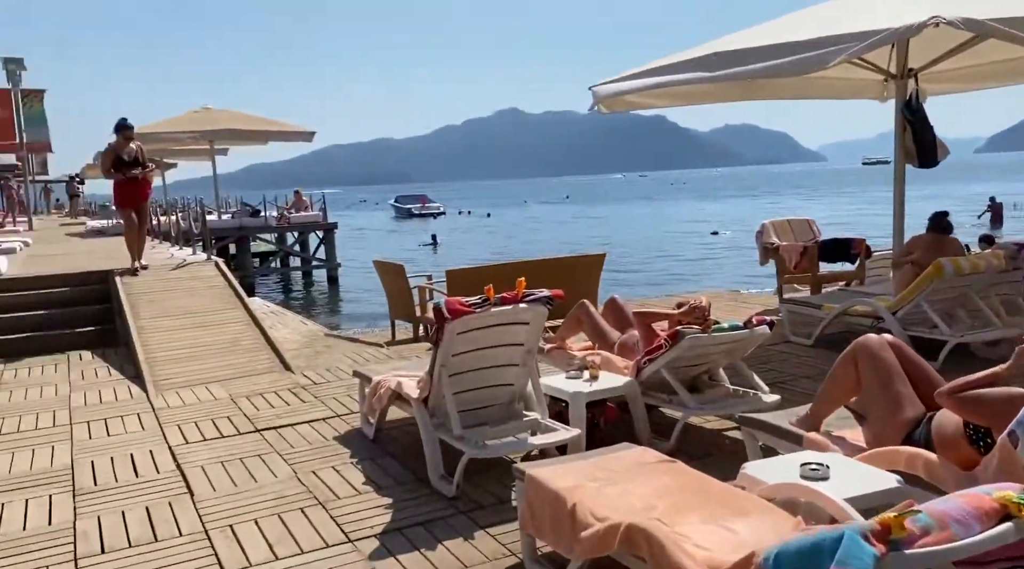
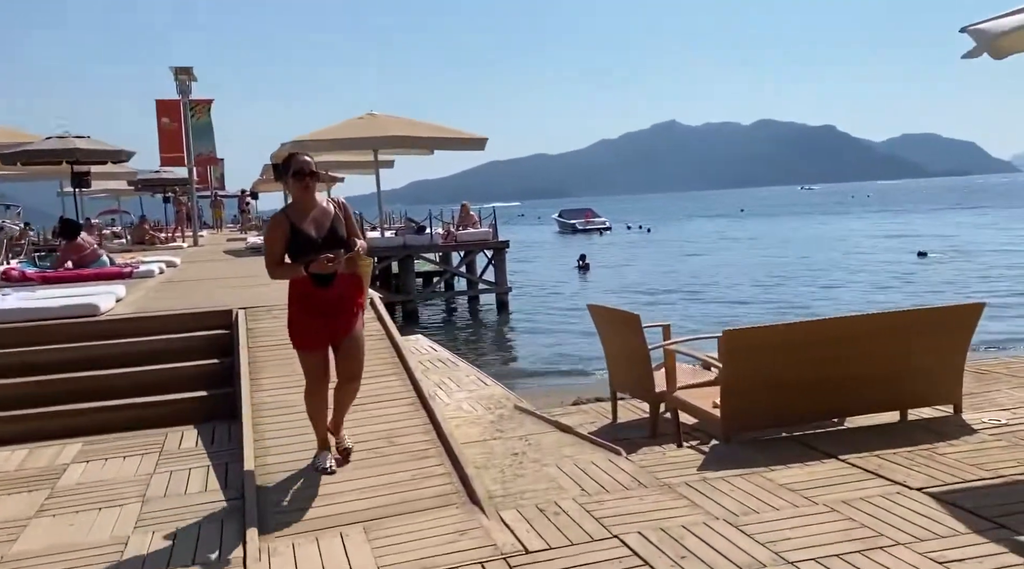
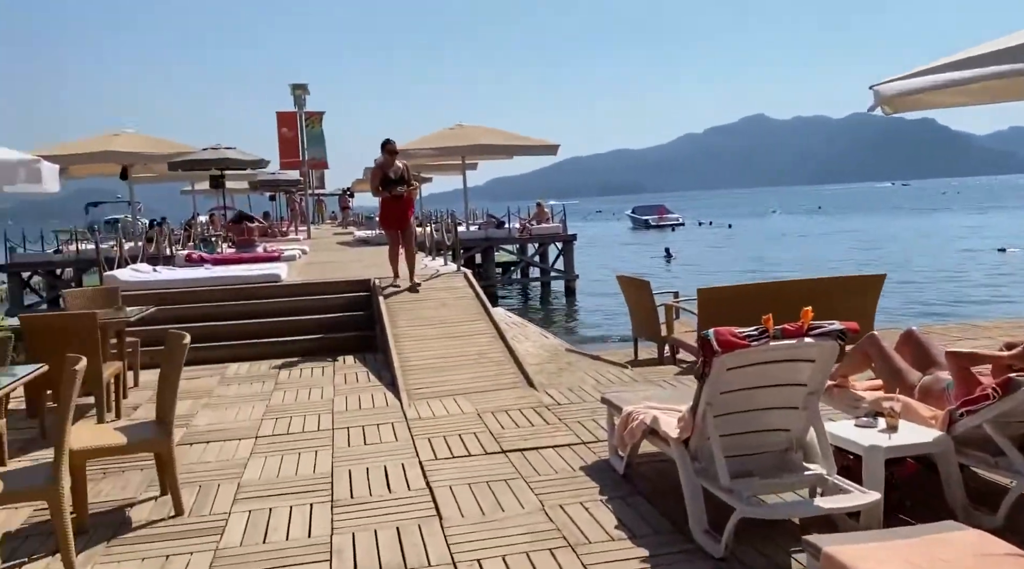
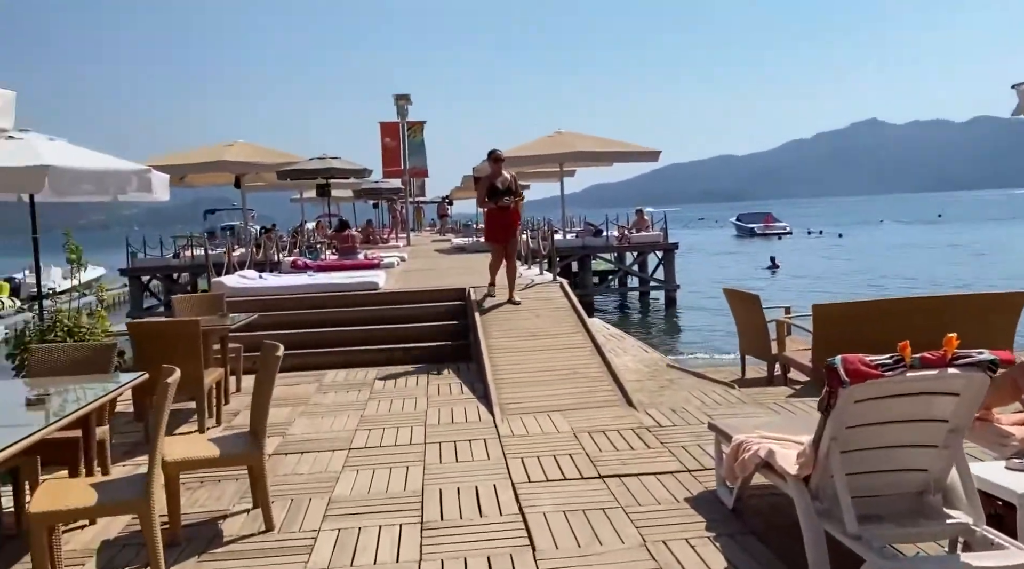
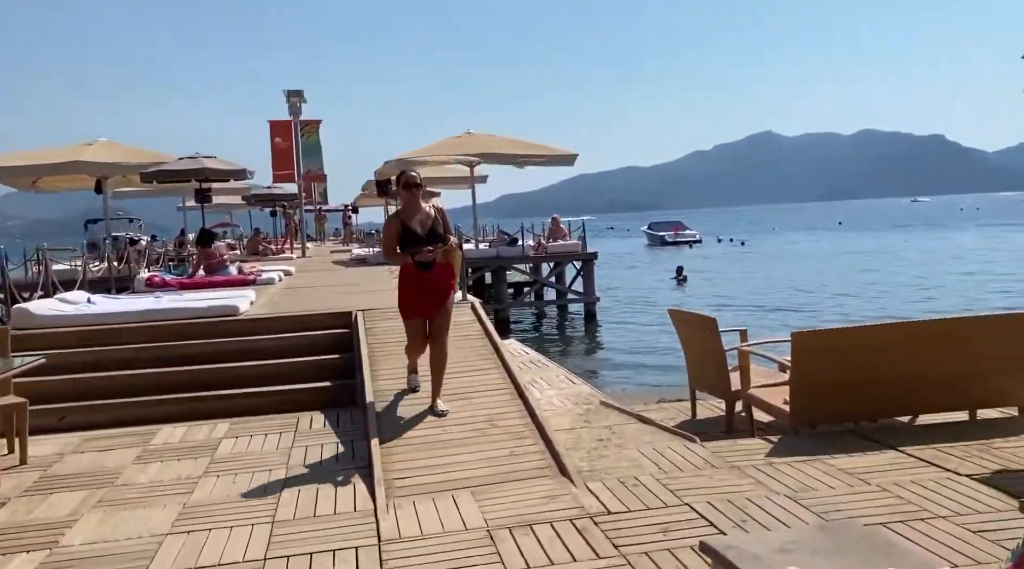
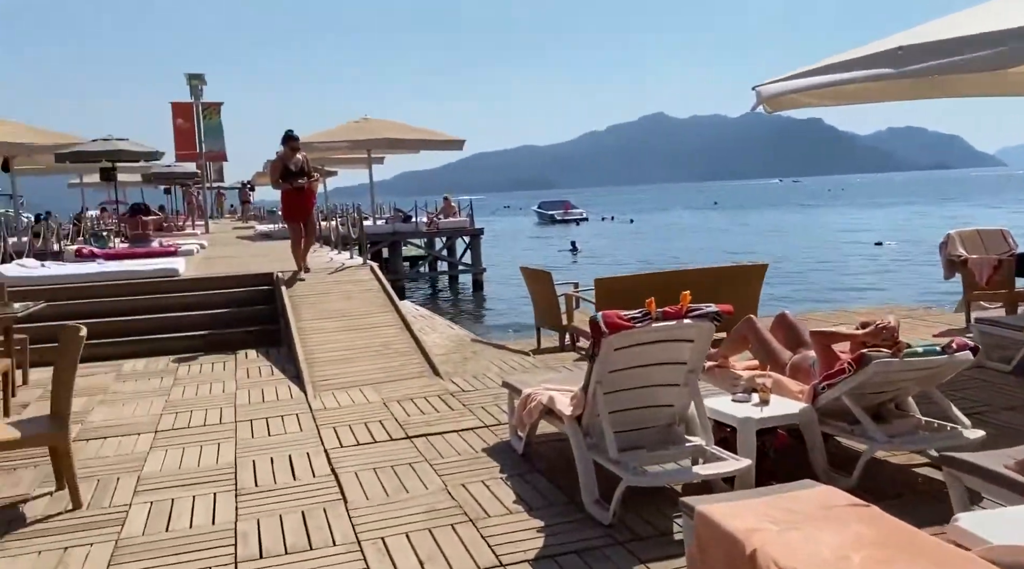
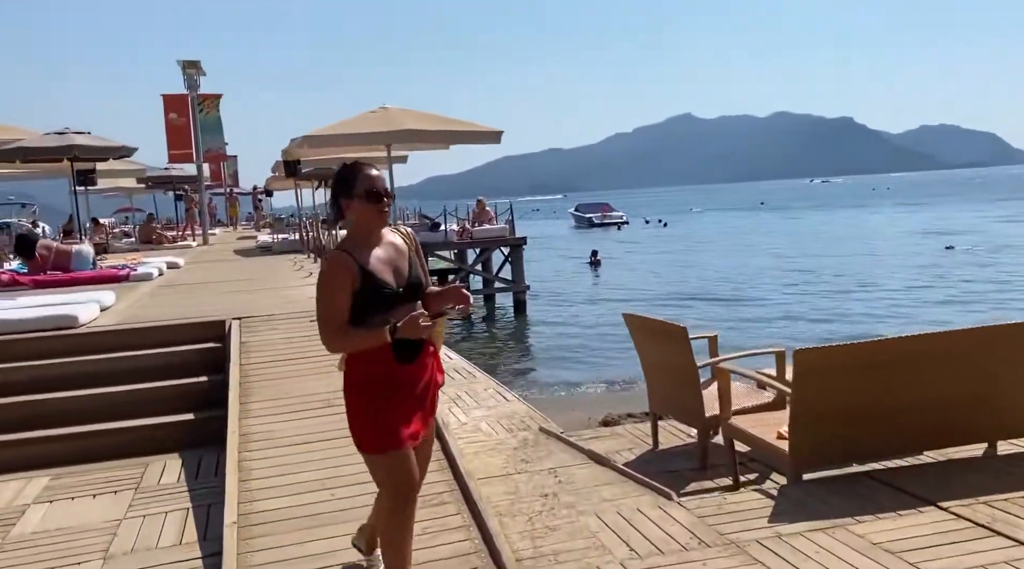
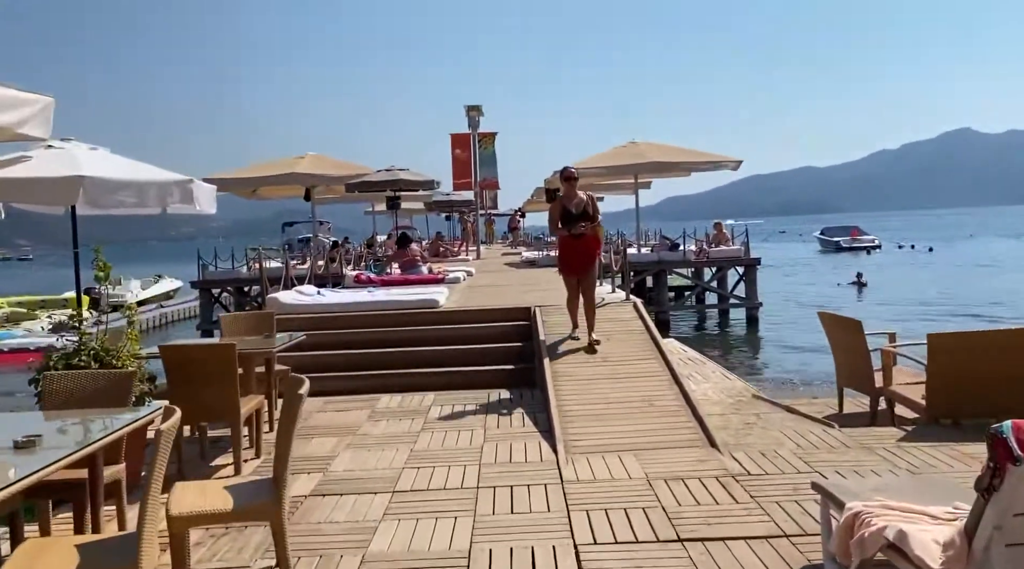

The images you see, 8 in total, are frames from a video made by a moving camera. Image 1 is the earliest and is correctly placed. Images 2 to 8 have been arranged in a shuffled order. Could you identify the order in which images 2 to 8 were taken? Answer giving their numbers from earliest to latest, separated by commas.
6, 3, 4, 8, 5, 2, 7
